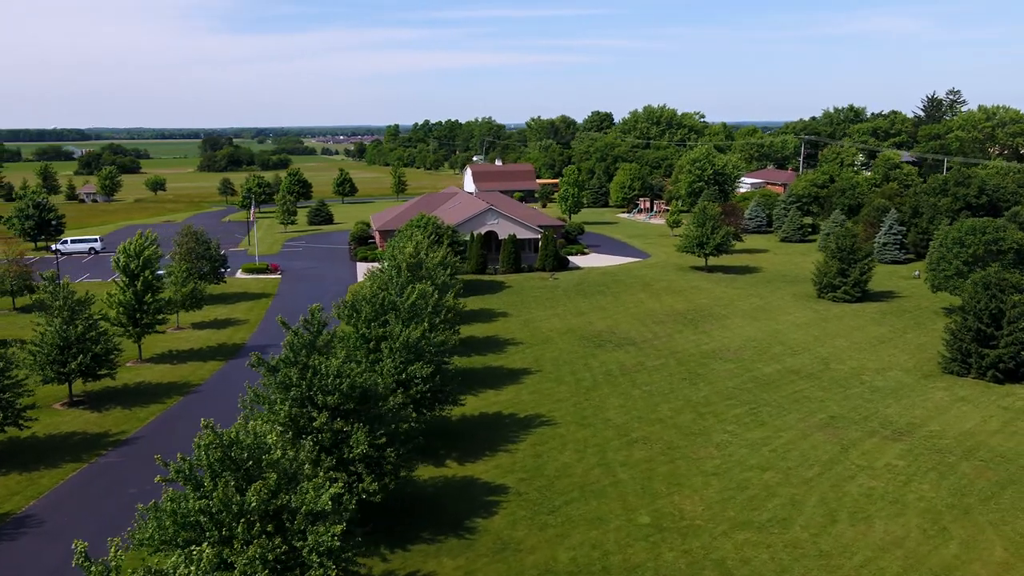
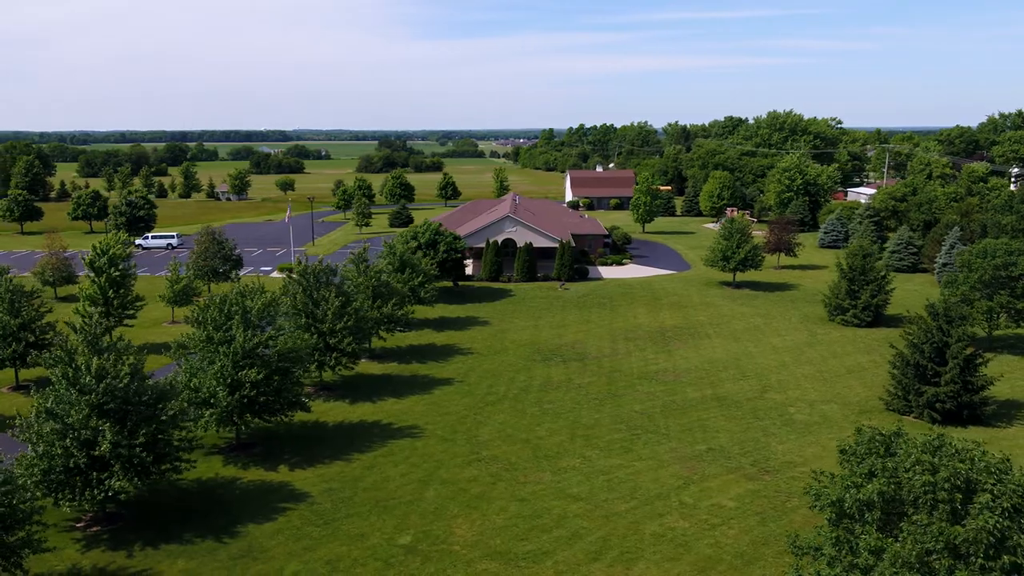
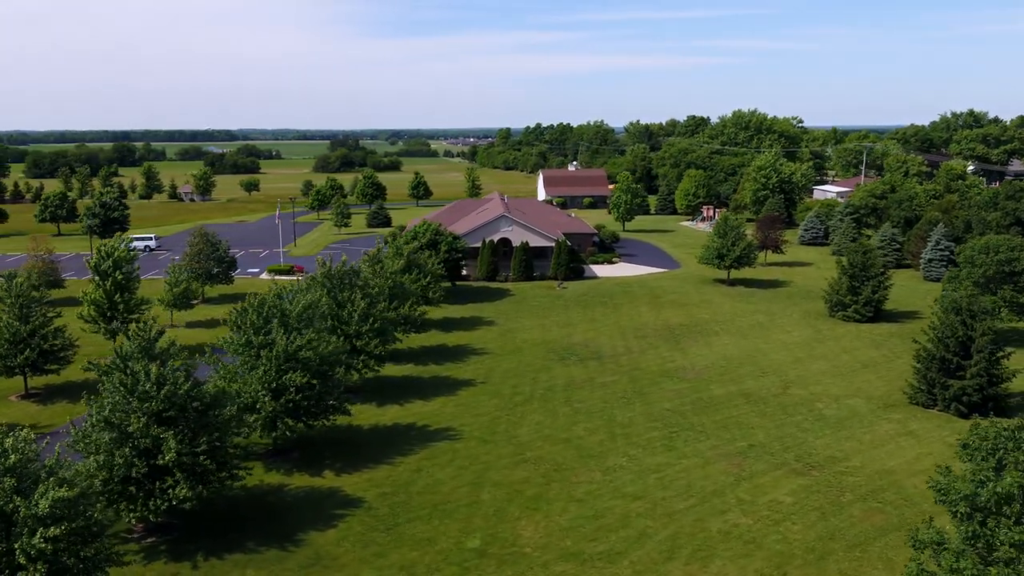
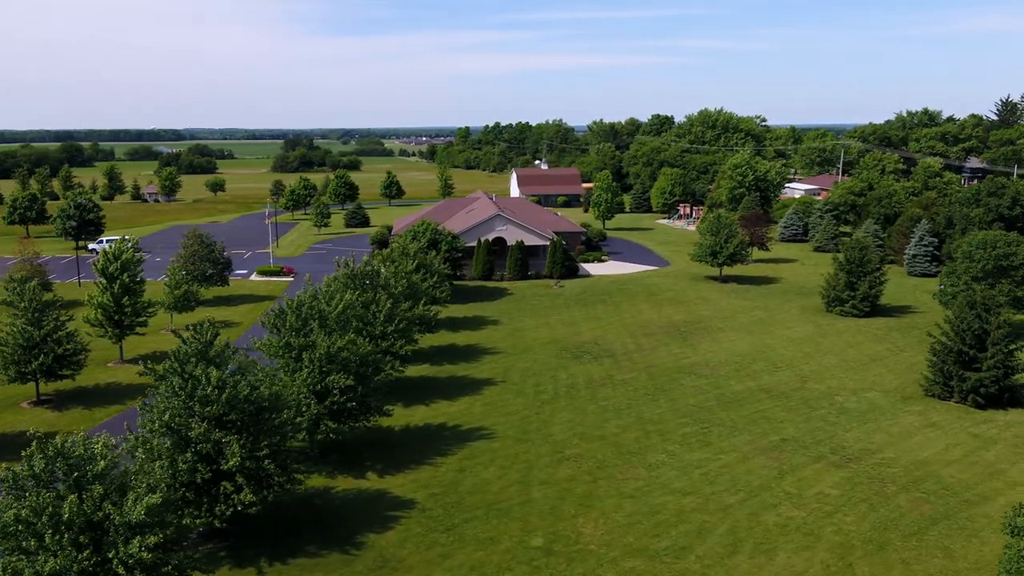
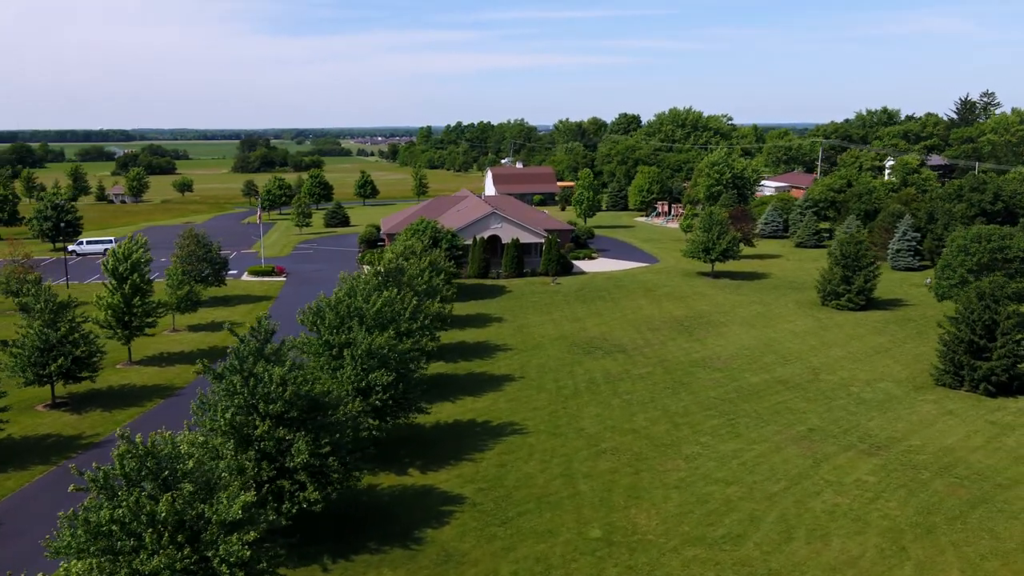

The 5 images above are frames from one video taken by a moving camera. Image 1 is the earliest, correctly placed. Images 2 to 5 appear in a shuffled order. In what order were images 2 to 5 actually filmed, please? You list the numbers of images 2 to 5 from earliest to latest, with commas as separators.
5, 4, 3, 2
